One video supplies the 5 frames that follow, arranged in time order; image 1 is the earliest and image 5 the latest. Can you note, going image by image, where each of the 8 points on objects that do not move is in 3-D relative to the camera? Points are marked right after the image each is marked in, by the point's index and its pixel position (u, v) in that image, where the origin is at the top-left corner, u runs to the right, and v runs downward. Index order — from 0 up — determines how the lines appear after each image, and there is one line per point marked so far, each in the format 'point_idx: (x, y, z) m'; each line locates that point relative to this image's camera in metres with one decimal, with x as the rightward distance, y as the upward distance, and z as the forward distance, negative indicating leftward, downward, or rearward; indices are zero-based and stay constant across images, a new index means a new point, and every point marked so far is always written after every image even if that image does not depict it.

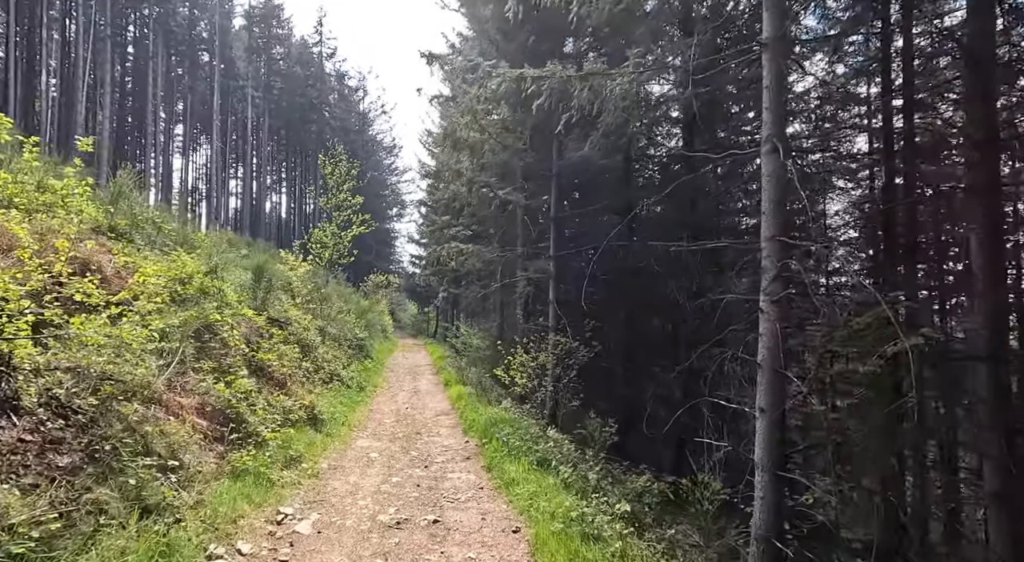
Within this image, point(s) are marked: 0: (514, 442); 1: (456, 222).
0: (+0.1, -2.1, +8.0) m
1: (-1.8, +1.8, +19.7) m
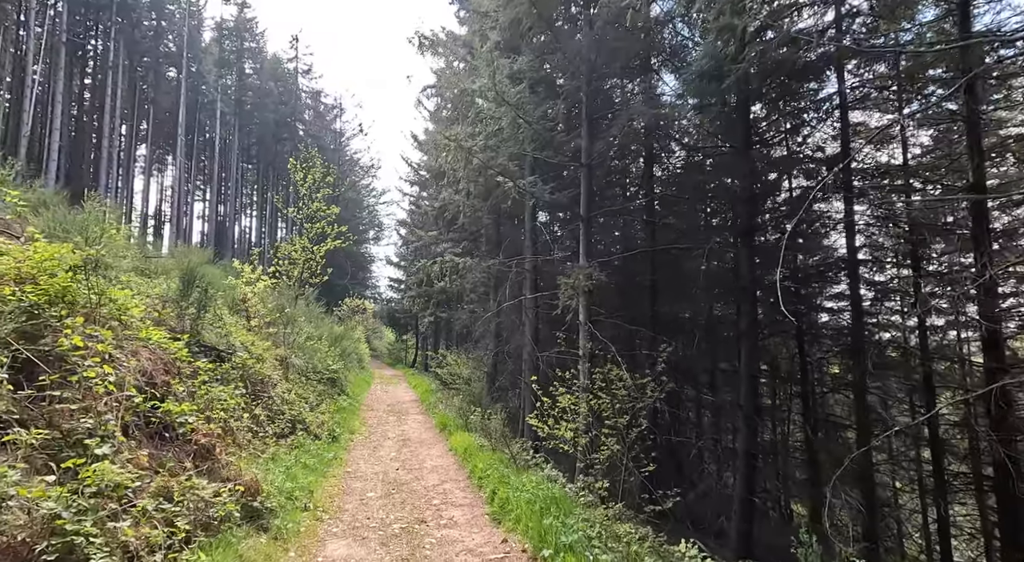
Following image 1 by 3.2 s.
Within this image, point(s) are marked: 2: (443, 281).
0: (+0.6, -2.1, +5.2) m
1: (-1.8, +1.2, +16.9) m
2: (-1.7, 0.0, +15.1) m
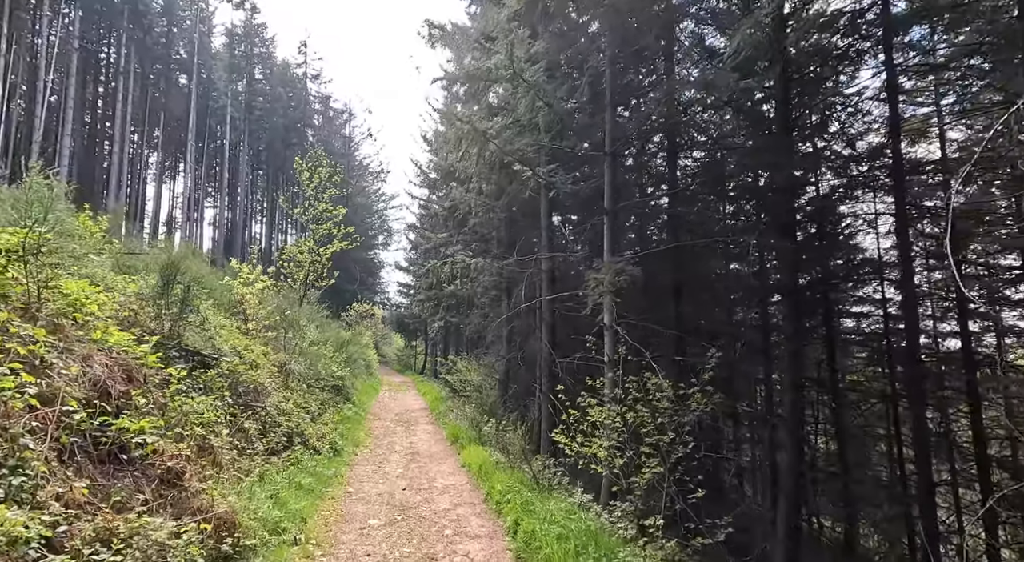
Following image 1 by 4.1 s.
0: (+0.7, -2.1, +4.4) m
1: (-1.4, +1.2, +16.1) m
2: (-1.3, -0.1, +14.3) m
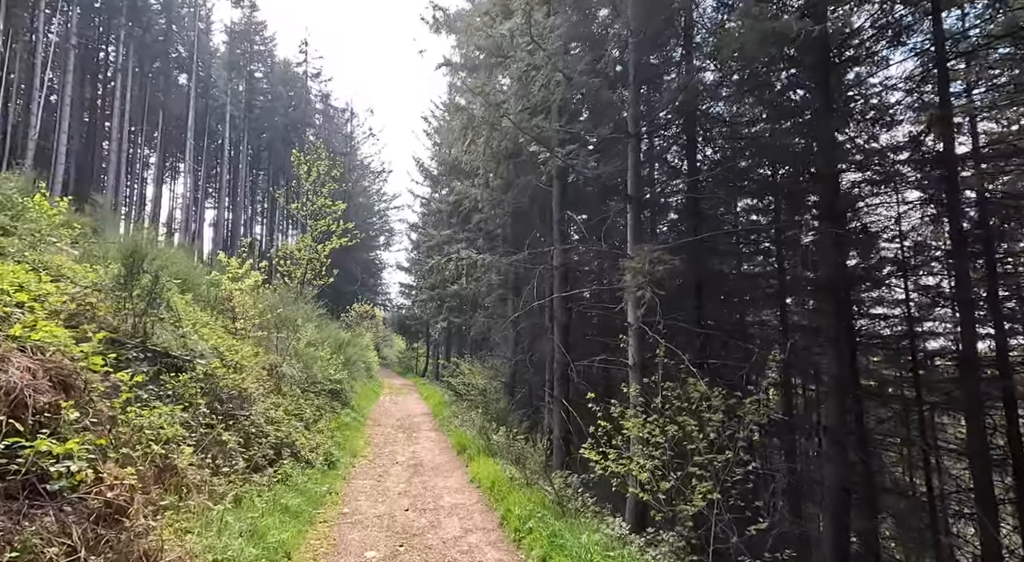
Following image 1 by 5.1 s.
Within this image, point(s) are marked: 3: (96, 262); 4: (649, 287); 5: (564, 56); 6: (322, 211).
0: (+0.9, -2.0, +3.5) m
1: (-1.2, +1.2, +15.3) m
2: (-1.1, 0.0, +13.5) m
3: (-4.9, +0.2, +7.6) m
4: (+1.7, -0.1, +8.5) m
5: (+0.9, +3.8, +10.5) m
6: (-5.2, +2.0, +17.1) m
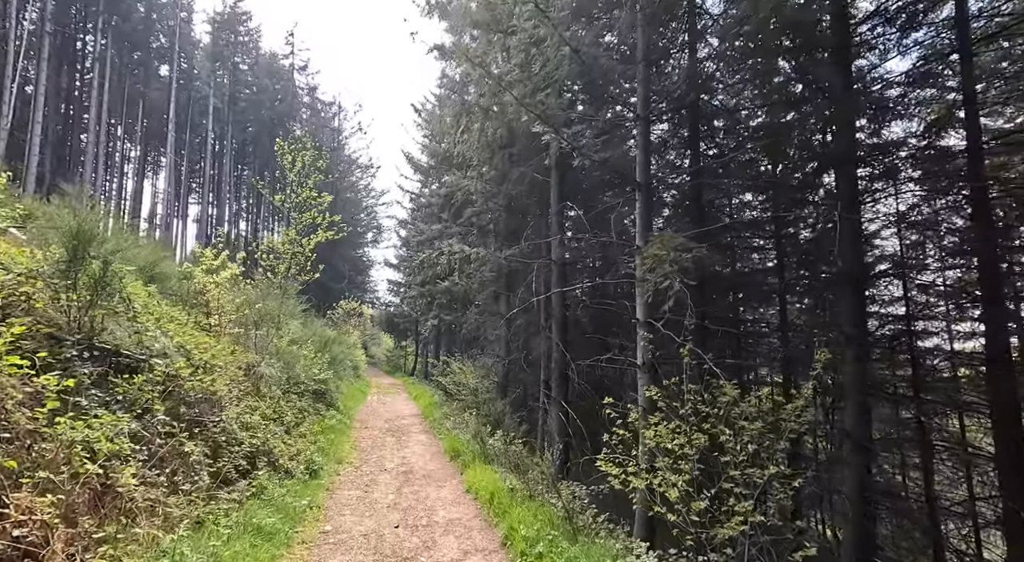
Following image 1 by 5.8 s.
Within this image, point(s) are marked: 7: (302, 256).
0: (+1.0, -1.9, +2.9) m
1: (-1.3, +1.3, +14.7) m
2: (-1.2, +0.1, +12.8) m
3: (-4.9, +0.3, +6.8) m
4: (+1.7, 0.0, +7.9) m
5: (+0.8, +3.9, +9.9) m
6: (-5.3, +2.1, +16.3) m
7: (-4.8, +0.6, +14.3) m
